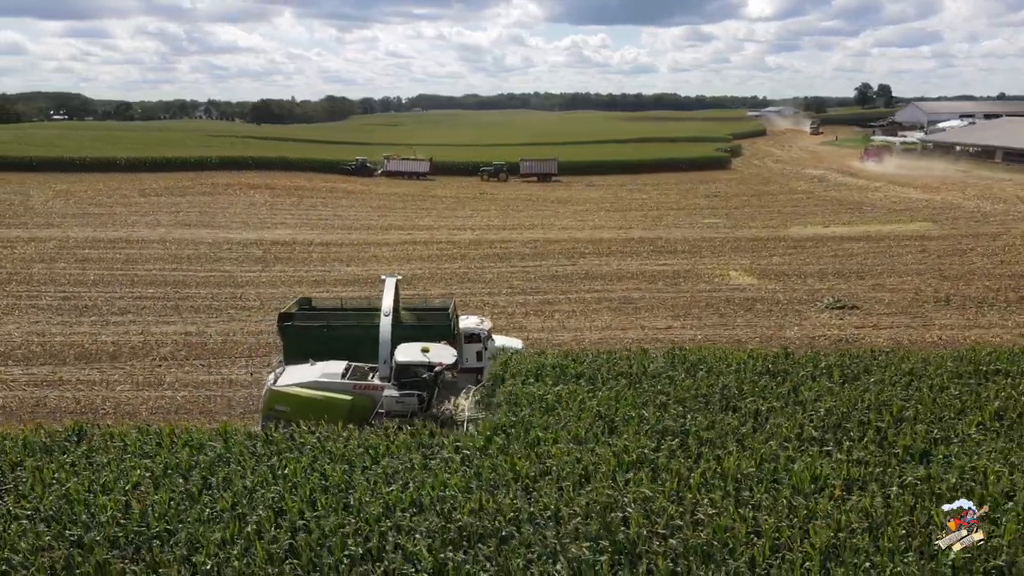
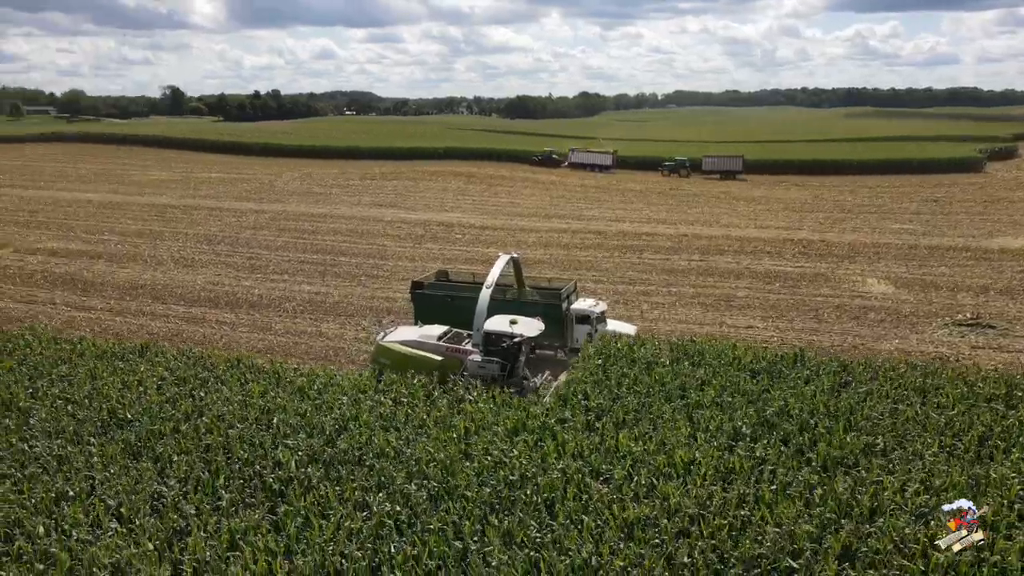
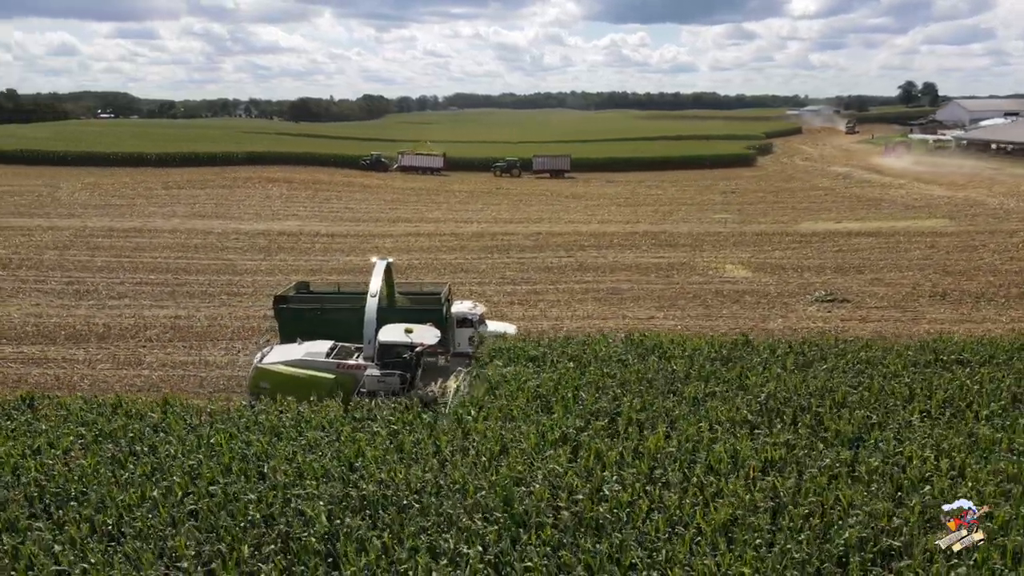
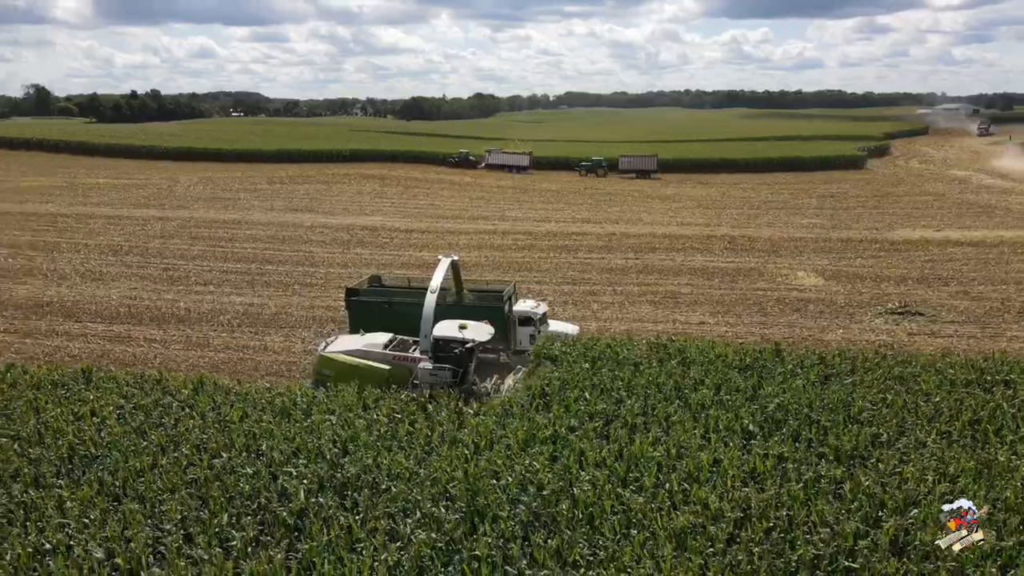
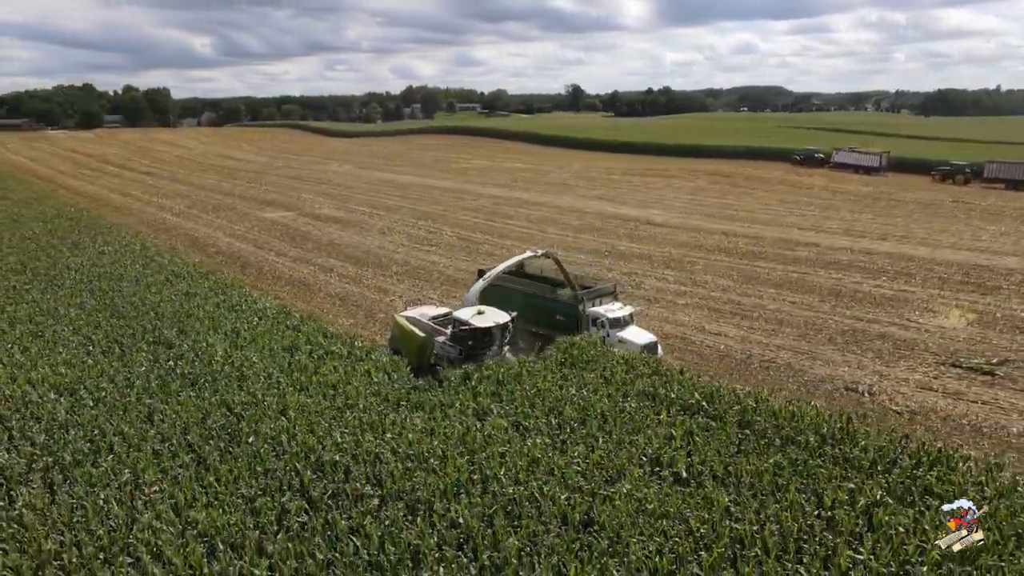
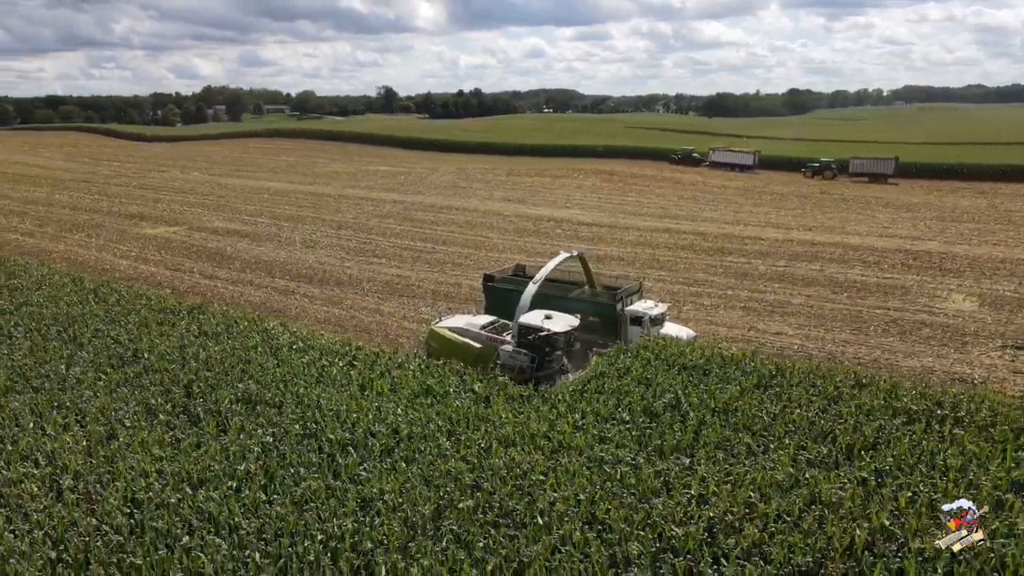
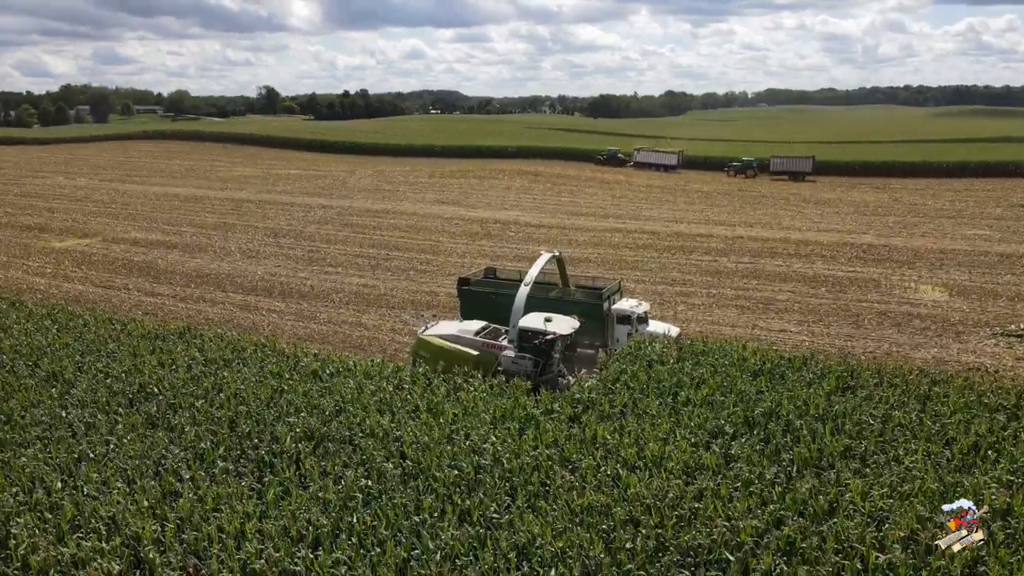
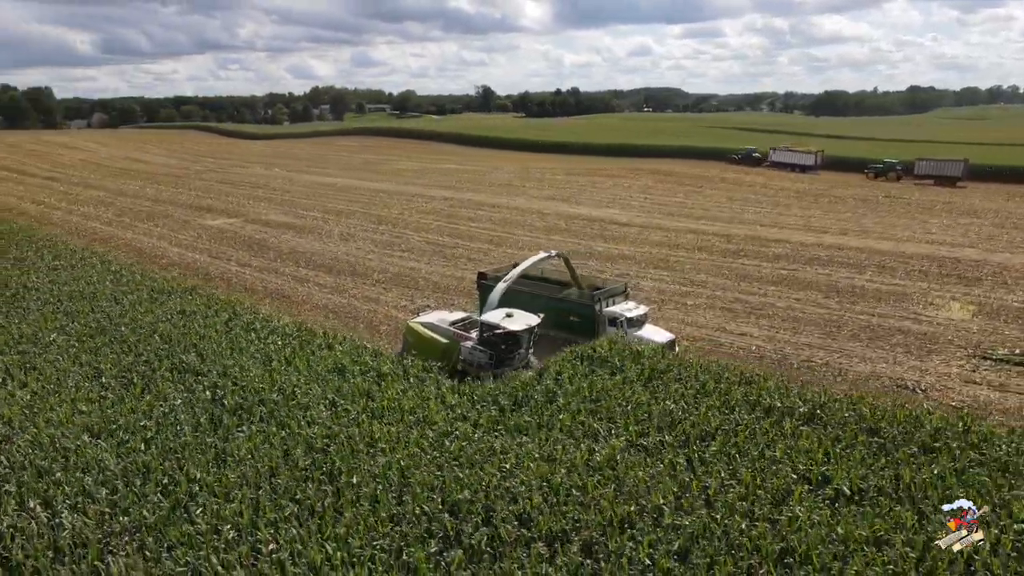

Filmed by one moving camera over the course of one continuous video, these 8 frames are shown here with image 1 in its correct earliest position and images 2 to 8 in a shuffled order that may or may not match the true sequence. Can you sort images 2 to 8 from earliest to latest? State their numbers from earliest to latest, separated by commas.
3, 4, 2, 7, 6, 8, 5
